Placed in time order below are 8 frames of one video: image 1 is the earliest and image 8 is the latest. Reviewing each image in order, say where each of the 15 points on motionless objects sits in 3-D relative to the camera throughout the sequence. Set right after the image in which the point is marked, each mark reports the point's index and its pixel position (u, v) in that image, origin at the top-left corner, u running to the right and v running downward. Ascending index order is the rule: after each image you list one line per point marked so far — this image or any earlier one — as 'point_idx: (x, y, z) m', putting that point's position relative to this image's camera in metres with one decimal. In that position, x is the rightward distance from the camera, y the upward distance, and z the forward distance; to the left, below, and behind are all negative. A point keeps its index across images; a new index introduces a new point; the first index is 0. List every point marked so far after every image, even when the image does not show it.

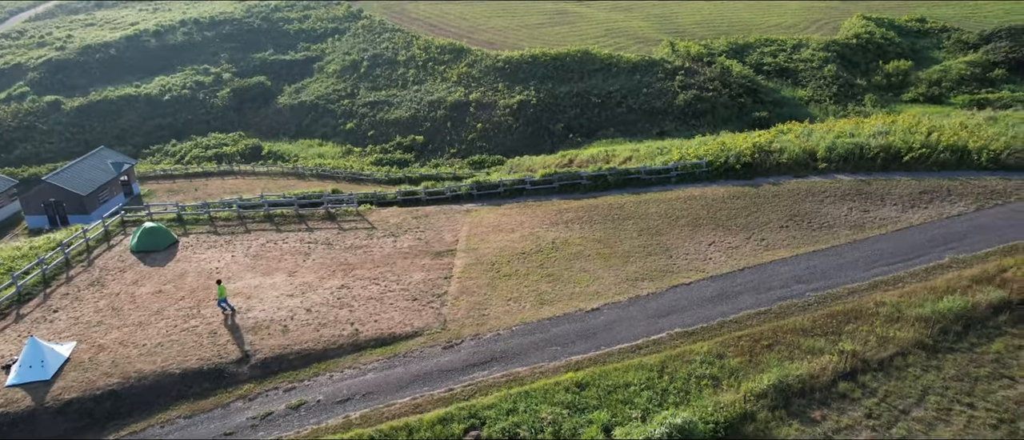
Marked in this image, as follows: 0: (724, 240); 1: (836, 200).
0: (+5.3, -0.5, +16.3) m
1: (+8.5, +0.5, +17.2) m
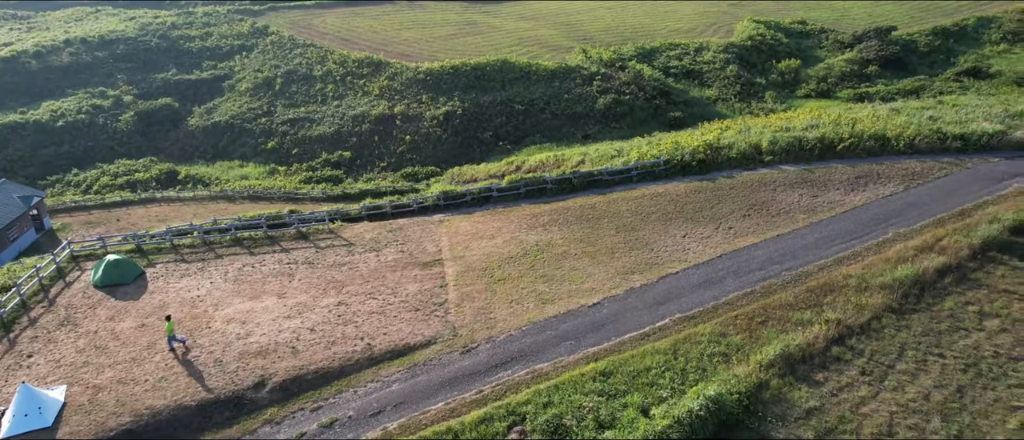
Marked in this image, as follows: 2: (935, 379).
0: (+5.0, -0.3, +17.7) m
1: (+8.0, +0.9, +19.0) m
2: (+7.6, -2.9, +11.8) m
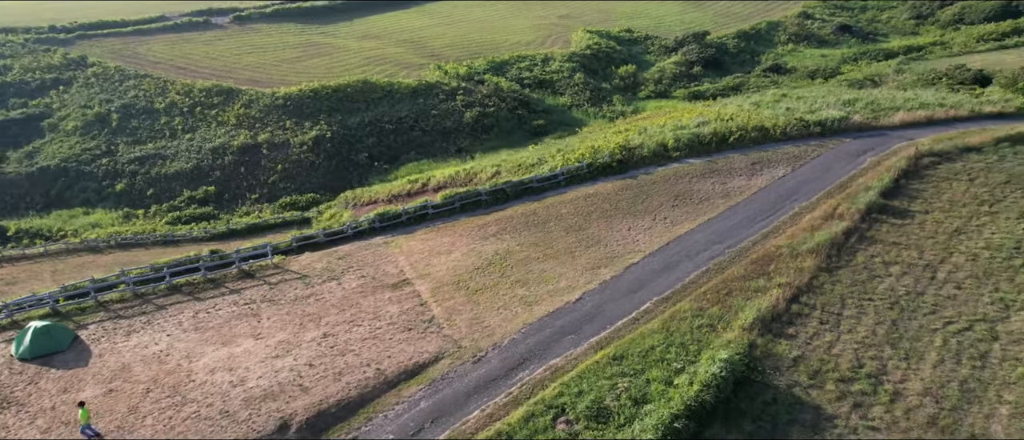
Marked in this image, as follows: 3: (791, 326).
0: (+3.8, -0.1, +19.7) m
1: (+6.2, +1.3, +21.7) m
2: (+8.0, -2.2, +14.6) m
3: (+6.1, -2.4, +14.5) m
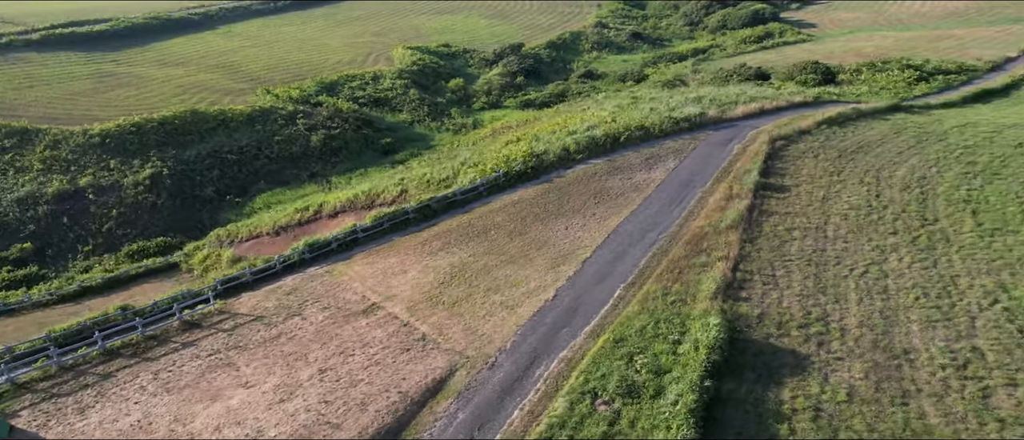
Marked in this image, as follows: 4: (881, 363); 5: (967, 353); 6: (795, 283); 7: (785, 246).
0: (+2.0, -0.1, +21.4) m
1: (+3.5, +1.5, +24.0) m
2: (+7.7, -1.5, +17.8) m
3: (+6.0, -1.8, +17.1) m
4: (+8.2, -3.2, +14.5) m
5: (+10.3, -3.0, +14.8) m
6: (+7.4, -1.7, +17.4) m
7: (+7.9, -0.8, +19.1) m
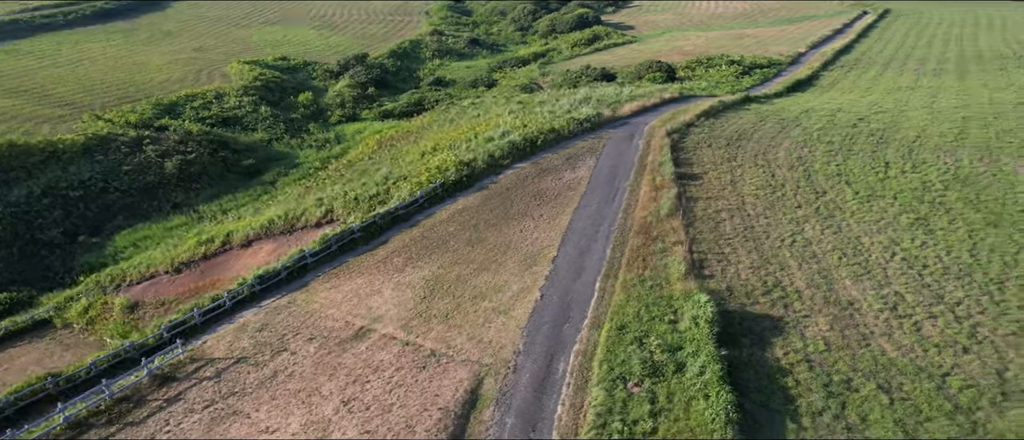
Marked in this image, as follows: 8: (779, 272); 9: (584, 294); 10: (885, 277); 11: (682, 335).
0: (+0.5, -0.2, +22.2) m
1: (+1.0, +1.5, +25.1) m
2: (+7.1, -0.9, +20.2) m
3: (+5.6, -1.4, +19.1) m
4: (+8.5, -2.5, +17.2) m
5: (+10.4, -2.1, +18.0) m
6: (+6.9, -1.1, +19.8) m
7: (+6.8, -0.2, +21.6) m
8: (+7.7, -1.5, +19.0) m
9: (+2.0, -2.1, +18.3) m
10: (+10.7, -1.6, +18.8) m
11: (+4.1, -2.8, +16.0) m
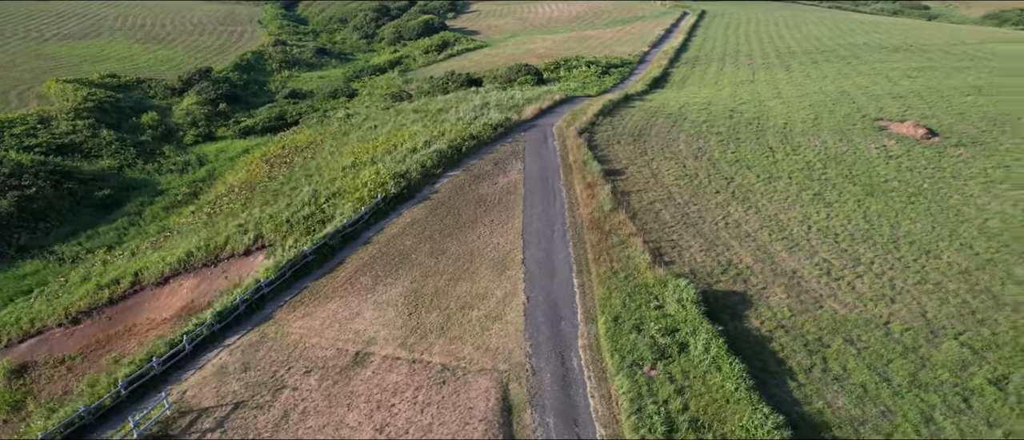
0: (-1.0, -0.4, +22.4) m
1: (-1.3, +1.3, +25.4) m
2: (+5.9, -0.5, +22.1) m
3: (+4.8, -1.1, +20.7) m
4: (+8.2, -1.9, +19.5) m
5: (+9.8, -1.3, +20.7) m
6: (+5.8, -0.7, +21.6) m
7: (+5.2, +0.1, +23.3) m
8: (+6.8, -1.0, +21.1) m
9: (+1.6, -2.1, +19.0) m
10: (+9.8, -0.9, +21.6) m
11: (+4.2, -2.6, +17.3) m
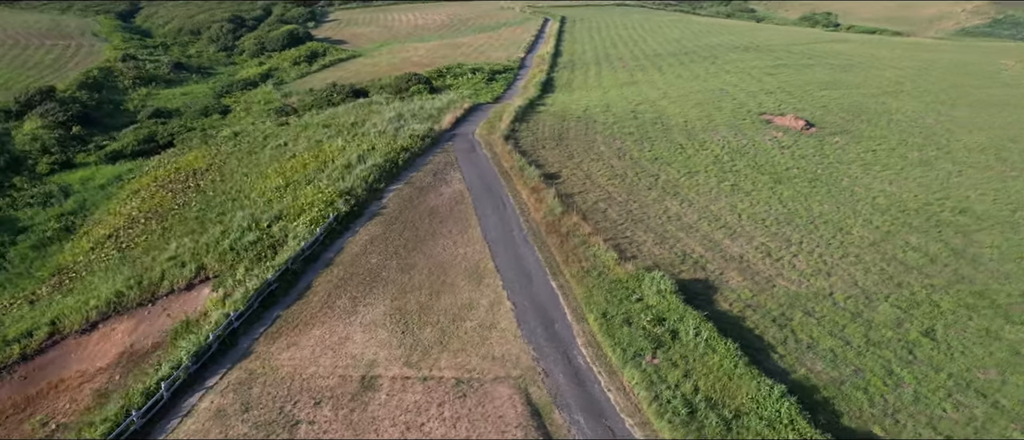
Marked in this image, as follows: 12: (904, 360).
0: (-2.3, -0.8, +22.4) m
1: (-3.3, +0.8, +25.3) m
2: (+4.5, -0.4, +23.6) m
3: (+3.8, -1.1, +21.9) m
4: (+7.4, -1.6, +21.4) m
5: (+8.7, -0.9, +23.0) m
6: (+4.6, -0.6, +23.1) m
7: (+3.6, +0.2, +24.6) m
8: (+5.7, -0.8, +22.8) m
9: (+1.1, -2.2, +19.6) m
10: (+8.5, -0.5, +23.9) m
11: (+4.1, -2.5, +18.5) m
12: (+10.3, -3.7, +17.3) m
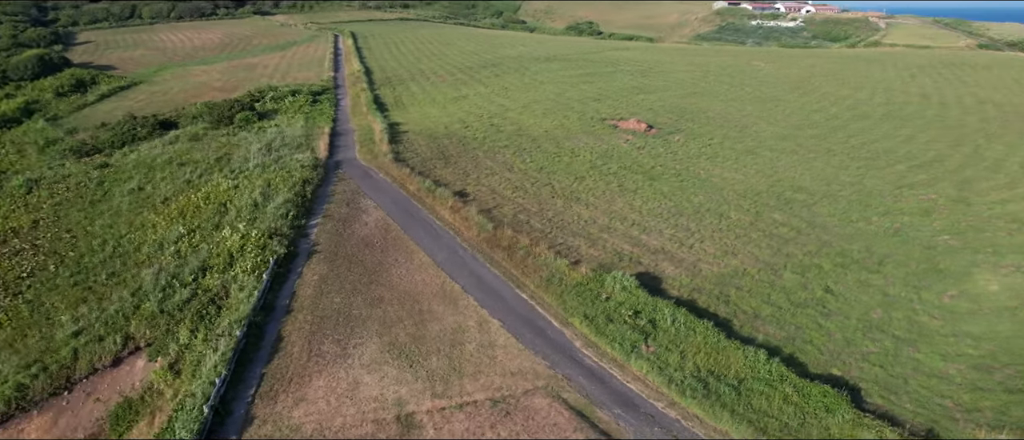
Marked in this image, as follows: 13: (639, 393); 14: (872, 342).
0: (-3.8, -1.8, +22.1) m
1: (-5.8, -0.4, +24.5) m
2: (+2.2, -0.6, +25.4) m
3: (+2.1, -1.3, +23.6) m
4: (+5.7, -1.4, +24.3) m
5: (+6.4, -0.6, +26.2) m
6: (+2.5, -0.8, +25.0) m
7: (+1.0, -0.2, +26.1) m
8: (+3.6, -0.9, +25.0) m
9: (+0.4, -2.7, +20.6) m
10: (+5.8, -0.3, +27.0) m
11: (+3.7, -2.6, +20.5) m
12: (+10.0, -3.0, +21.3) m
13: (+3.2, -4.5, +16.9) m
14: (+10.9, -3.7, +19.9) m
